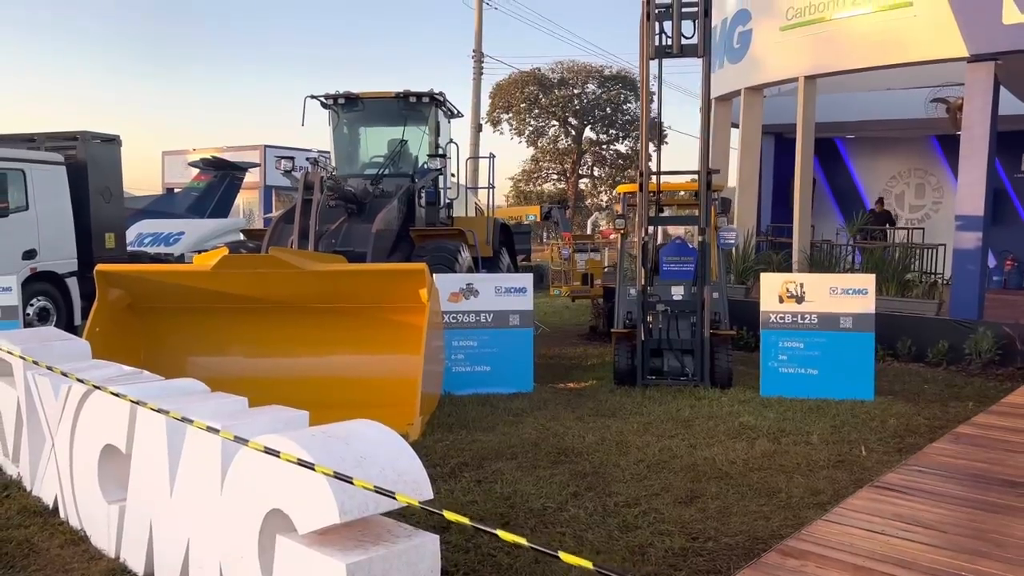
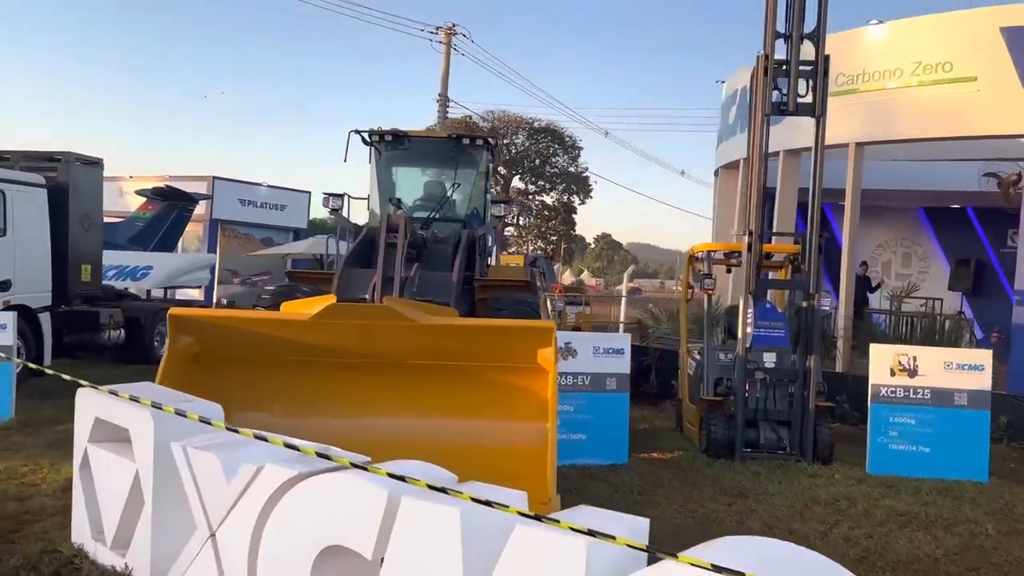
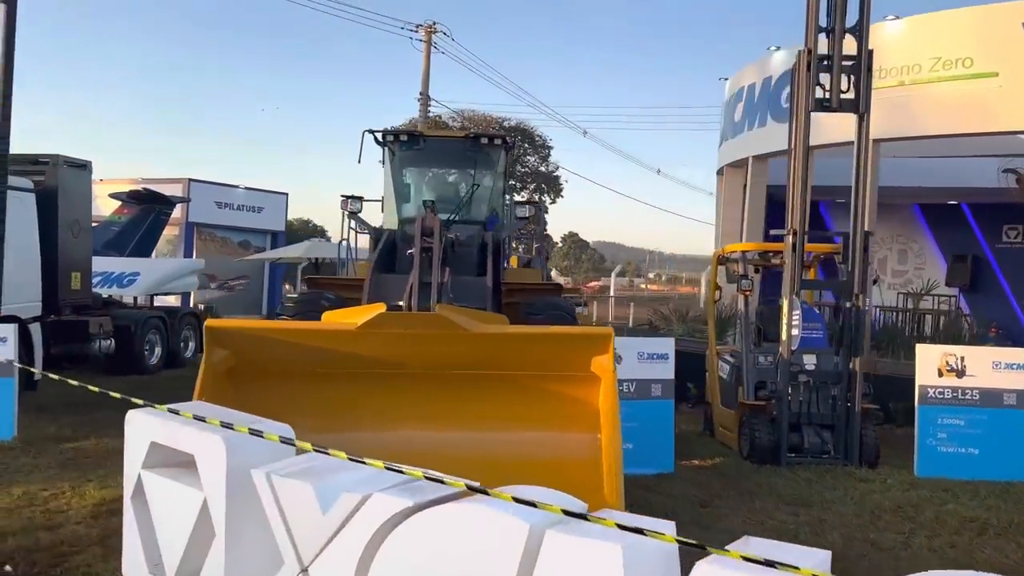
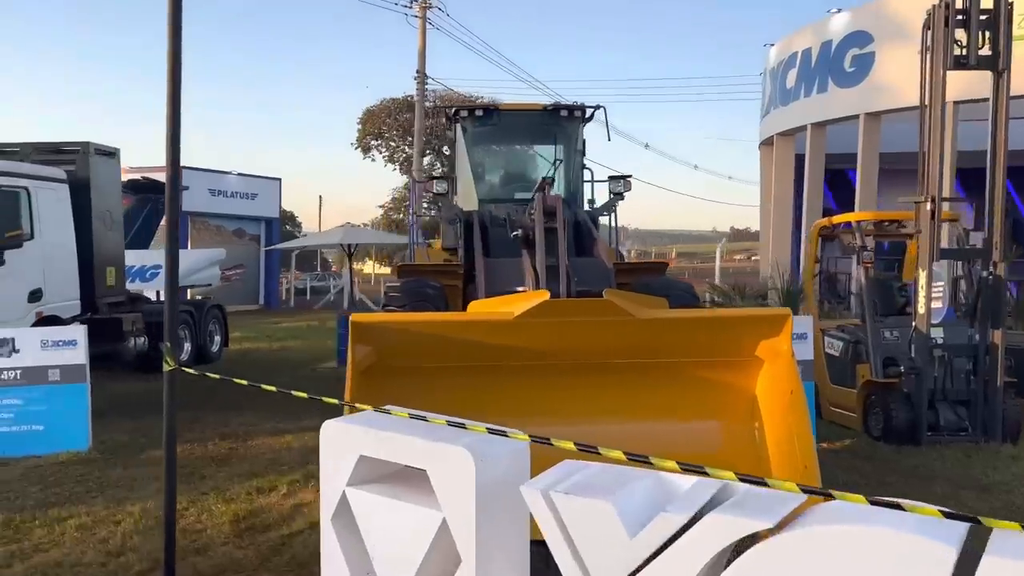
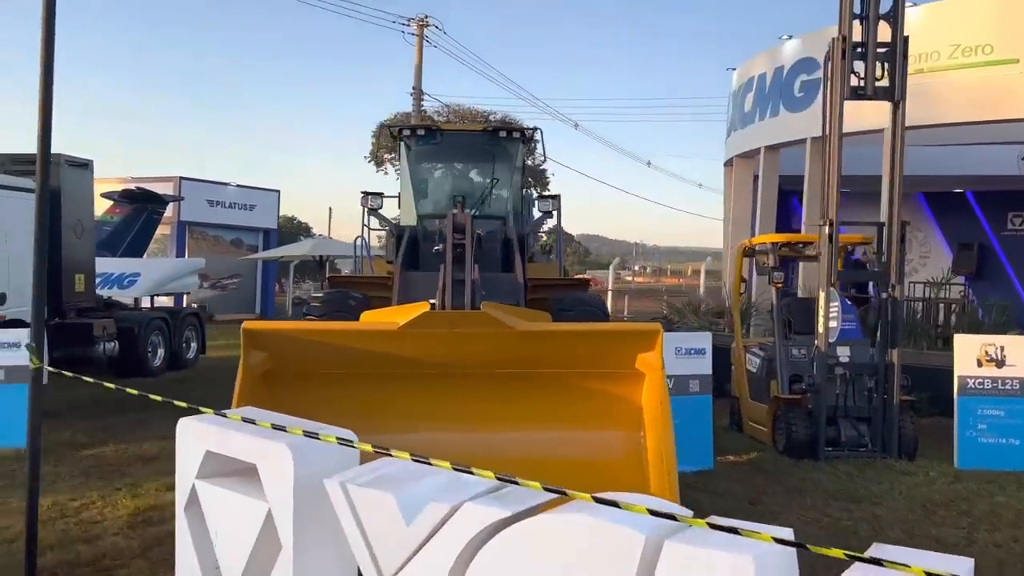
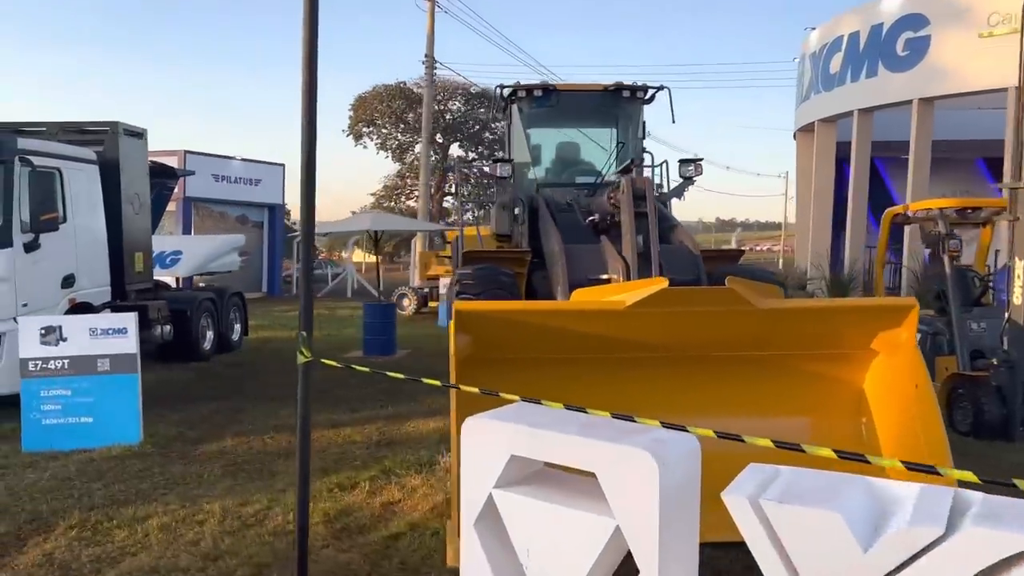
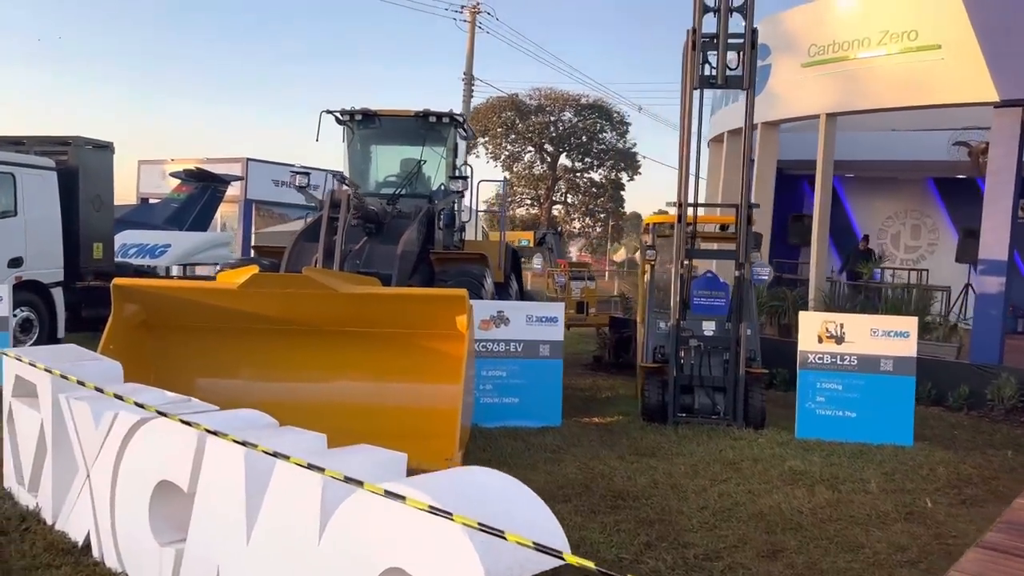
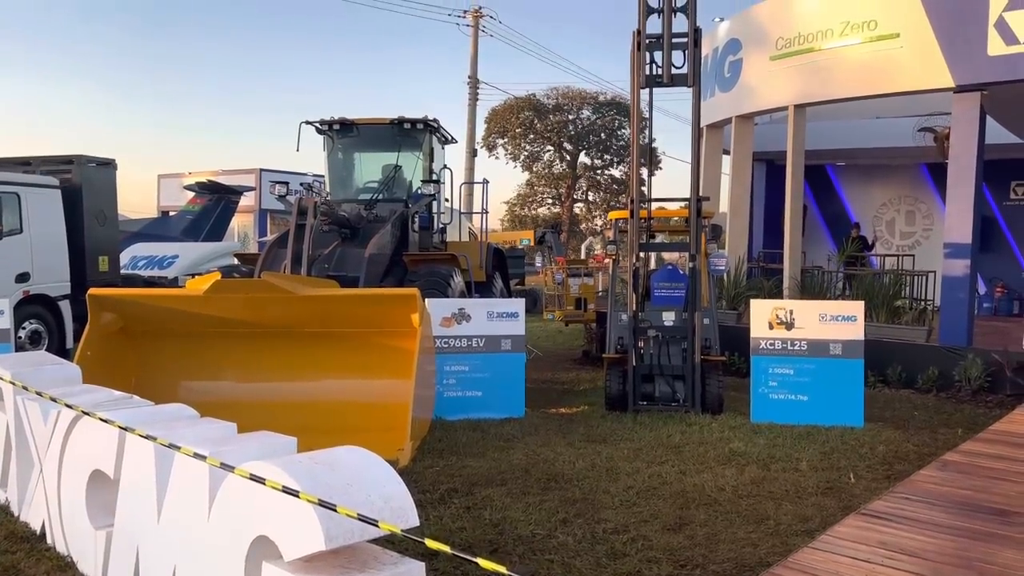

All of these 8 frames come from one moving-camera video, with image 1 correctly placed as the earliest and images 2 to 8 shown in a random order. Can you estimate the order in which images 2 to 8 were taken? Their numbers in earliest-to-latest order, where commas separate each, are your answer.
8, 7, 2, 3, 5, 4, 6
